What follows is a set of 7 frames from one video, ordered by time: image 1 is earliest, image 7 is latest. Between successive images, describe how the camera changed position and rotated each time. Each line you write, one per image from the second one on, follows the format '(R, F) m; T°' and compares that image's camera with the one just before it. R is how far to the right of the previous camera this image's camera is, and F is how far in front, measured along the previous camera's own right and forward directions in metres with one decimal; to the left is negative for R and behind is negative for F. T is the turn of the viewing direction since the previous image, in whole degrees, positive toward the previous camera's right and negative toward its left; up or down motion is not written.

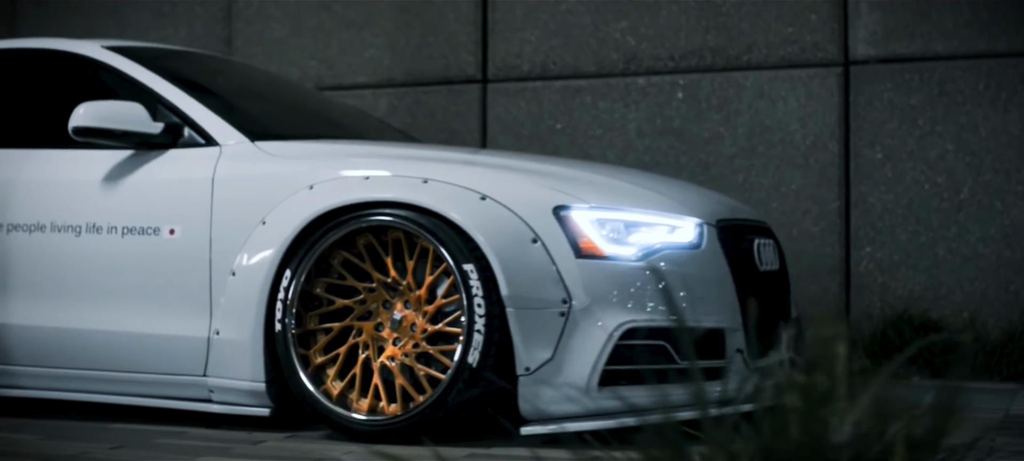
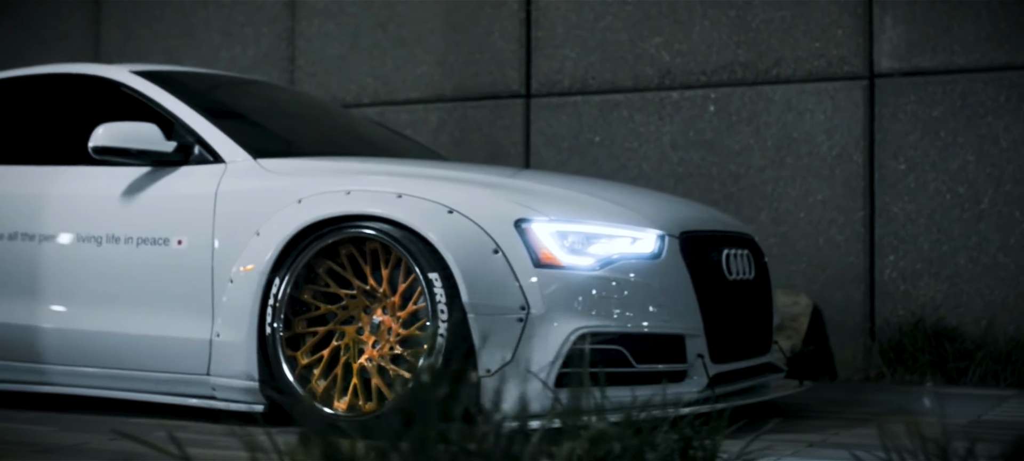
(+0.6, -0.3) m; -5°
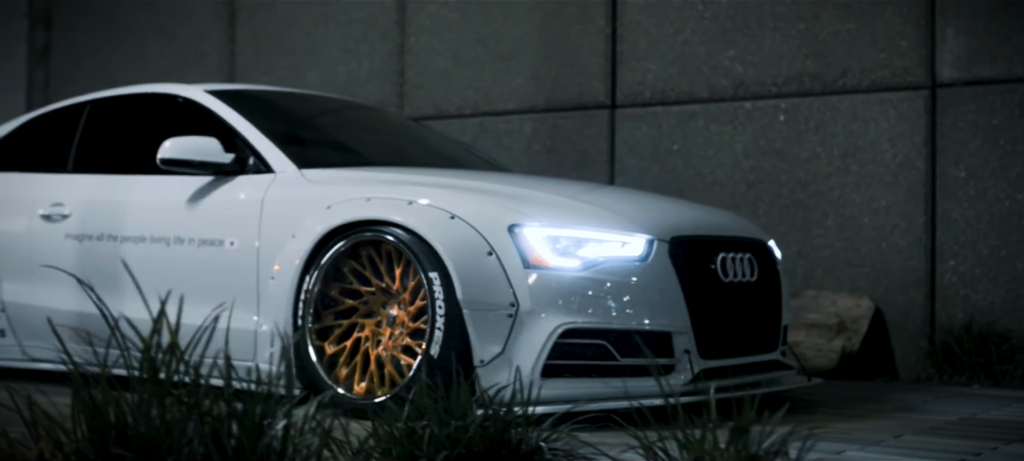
(+0.8, -0.4) m; -8°
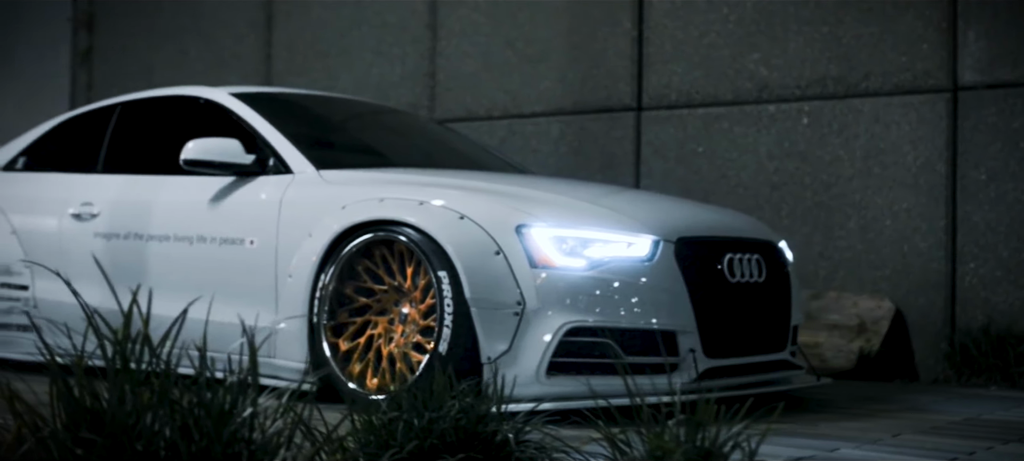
(+0.2, -0.1) m; -2°
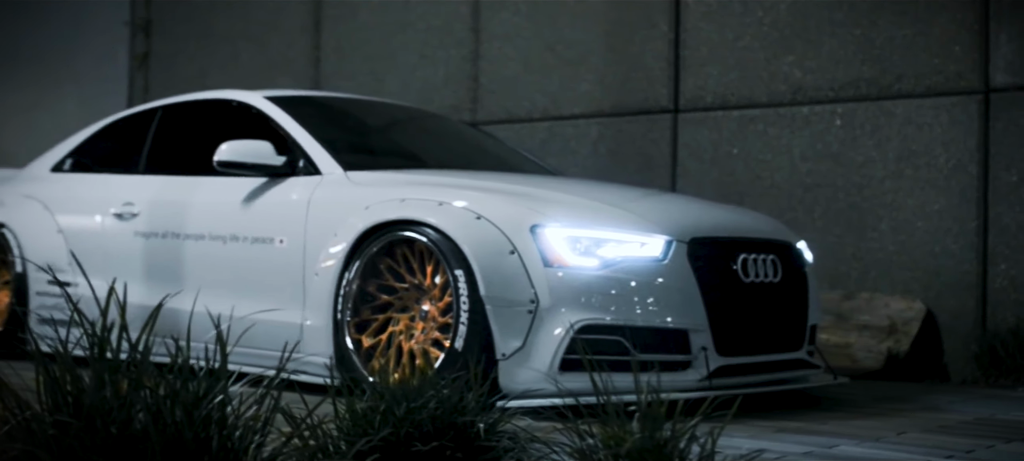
(+0.2, -0.1) m; -3°
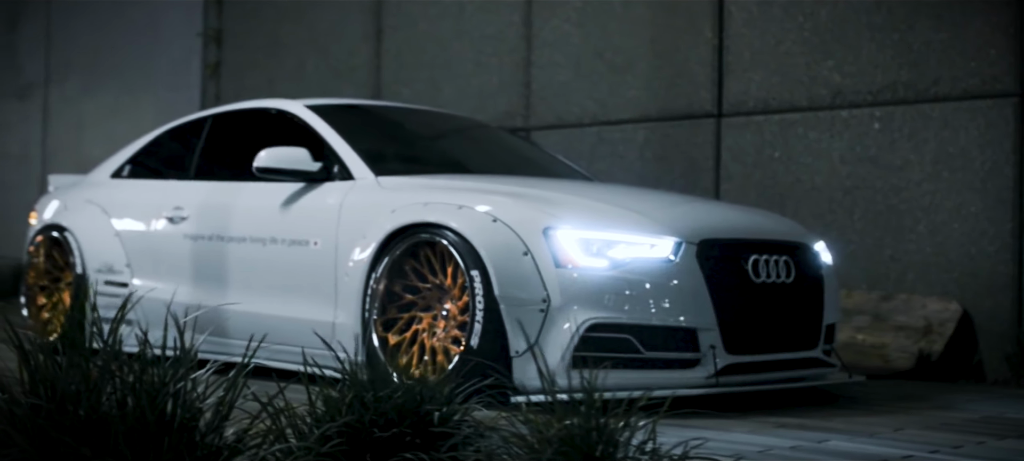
(+0.3, -0.2) m; -4°
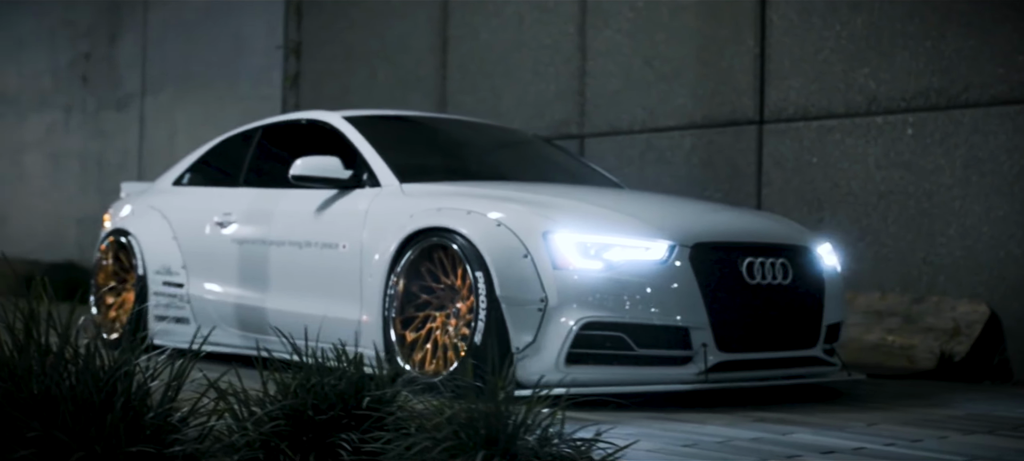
(+0.5, -0.3) m; -5°
